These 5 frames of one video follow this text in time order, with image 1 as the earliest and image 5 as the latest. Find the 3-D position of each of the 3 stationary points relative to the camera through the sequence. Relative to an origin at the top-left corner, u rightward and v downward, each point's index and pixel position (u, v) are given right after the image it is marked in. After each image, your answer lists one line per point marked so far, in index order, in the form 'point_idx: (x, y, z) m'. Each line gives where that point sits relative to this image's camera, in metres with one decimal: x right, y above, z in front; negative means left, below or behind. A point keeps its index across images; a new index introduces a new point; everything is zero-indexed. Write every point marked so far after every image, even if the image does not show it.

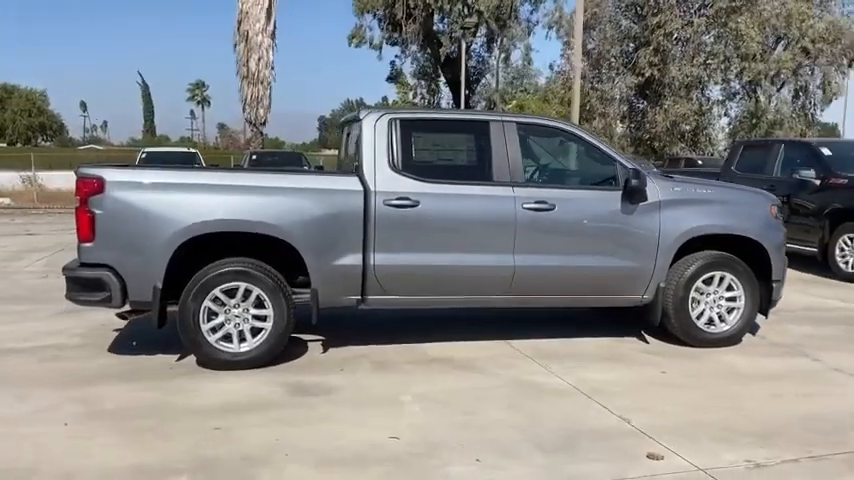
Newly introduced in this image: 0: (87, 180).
0: (-2.7, +0.5, +6.0) m
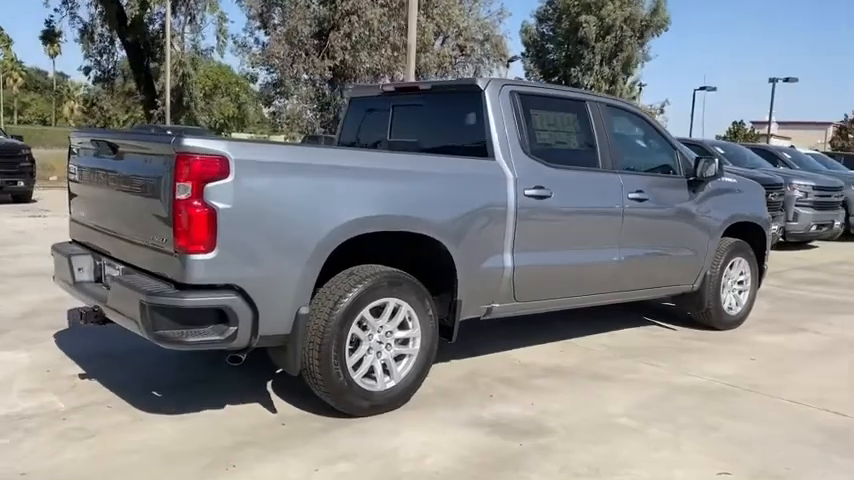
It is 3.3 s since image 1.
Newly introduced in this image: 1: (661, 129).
0: (-1.2, +0.4, +3.9) m
1: (+2.1, +1.0, +6.9) m
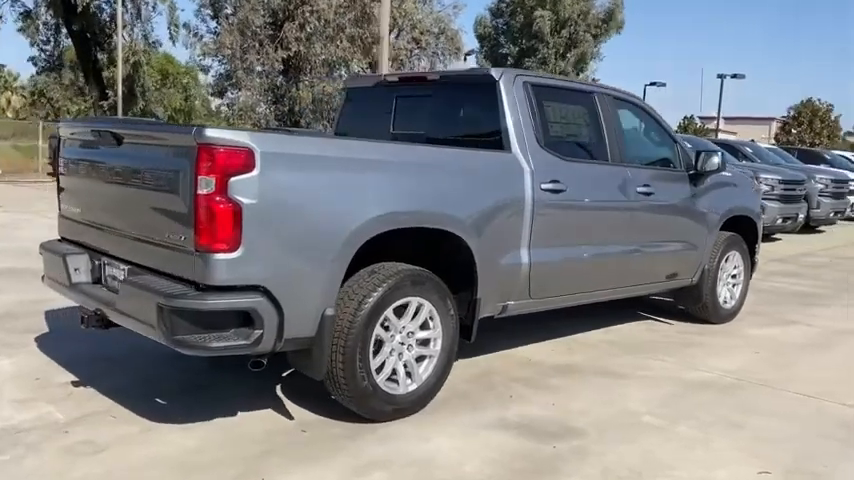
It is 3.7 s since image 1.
0: (-1.0, +0.4, +3.6) m
1: (+2.1, +1.1, +6.8) m
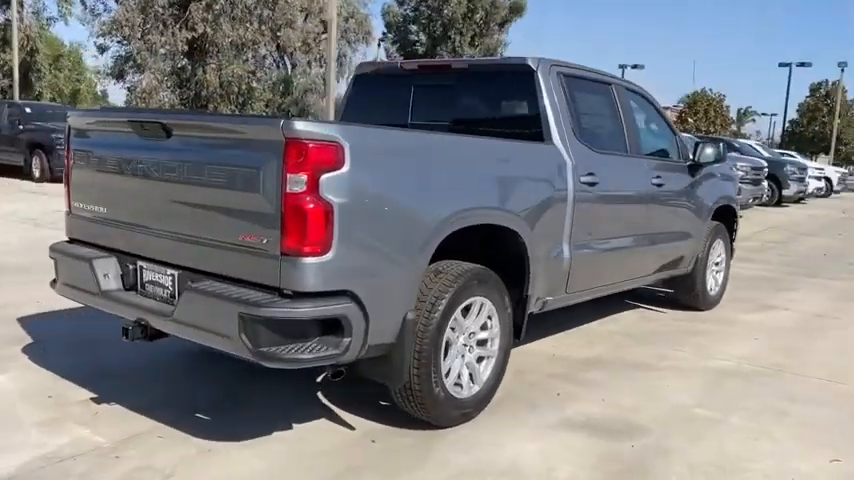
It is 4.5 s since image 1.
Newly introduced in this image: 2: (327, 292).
0: (-0.5, +0.4, +3.3) m
1: (+2.2, +1.2, +6.9) m
2: (-0.5, -0.2, +3.5) m
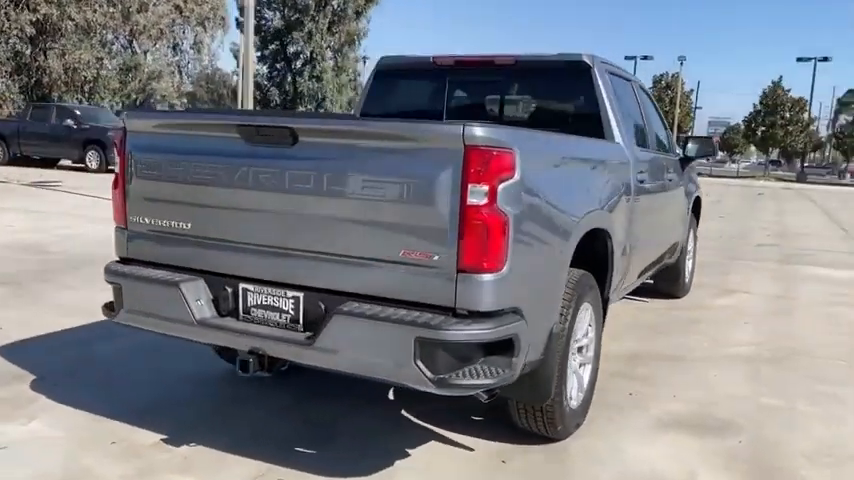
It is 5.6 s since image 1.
0: (+0.3, +0.4, +3.1) m
1: (+2.2, +1.2, +7.1) m
2: (+0.3, -0.3, +3.2) m
